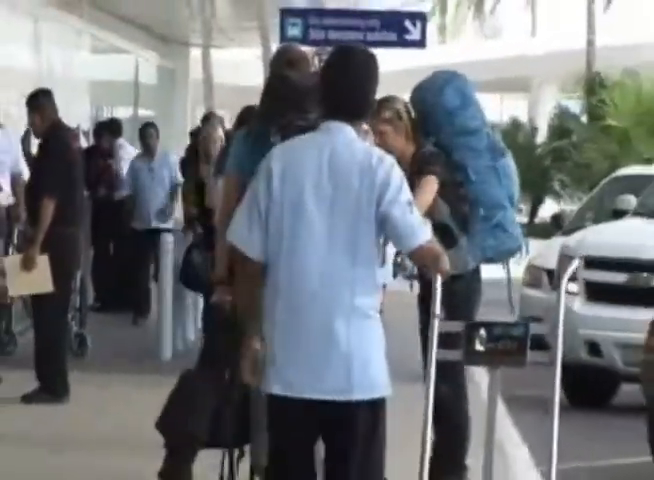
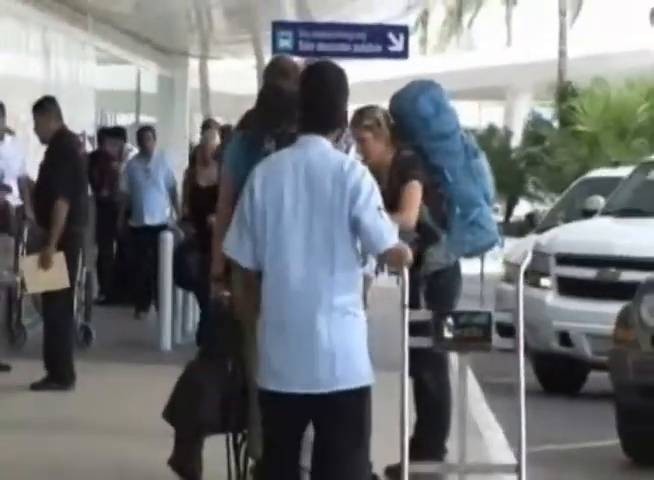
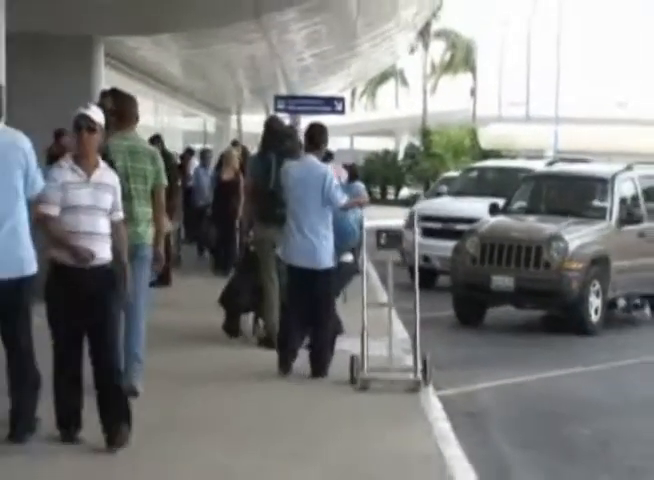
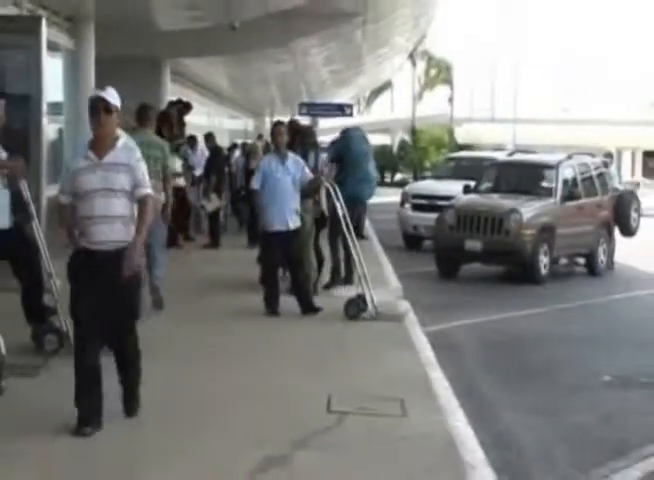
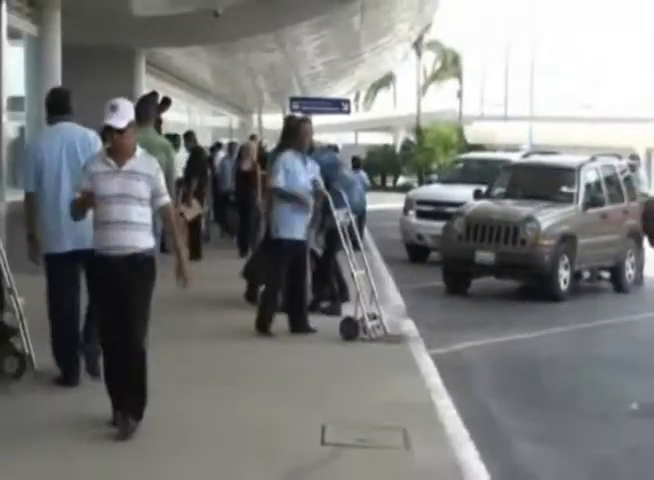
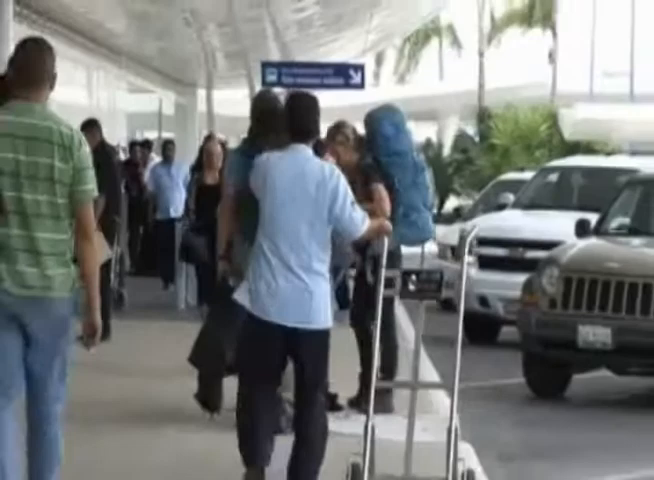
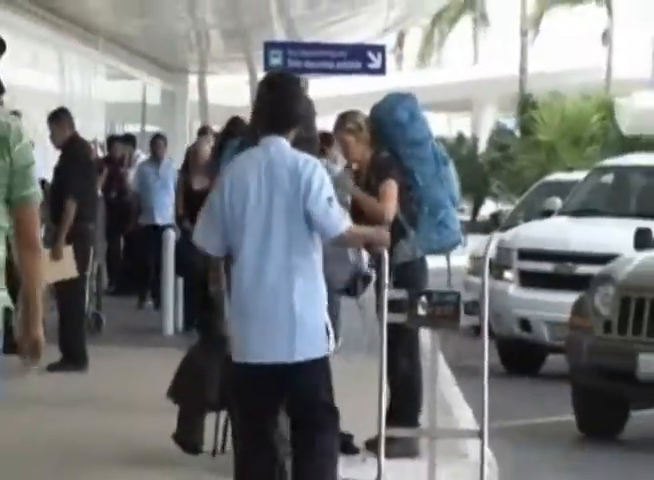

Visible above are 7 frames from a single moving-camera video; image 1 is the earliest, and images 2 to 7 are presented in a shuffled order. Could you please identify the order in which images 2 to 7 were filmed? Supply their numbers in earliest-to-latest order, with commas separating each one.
2, 7, 6, 3, 5, 4
